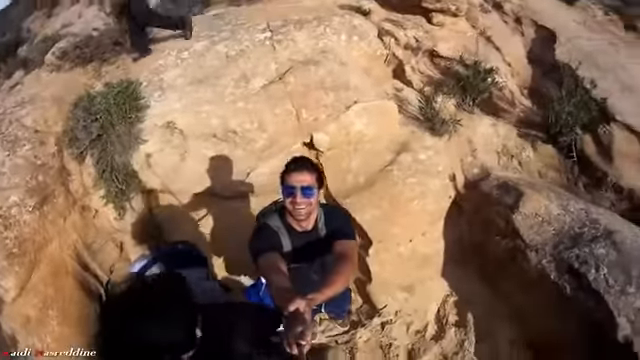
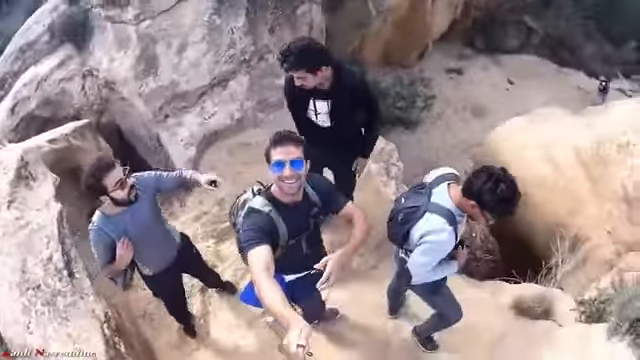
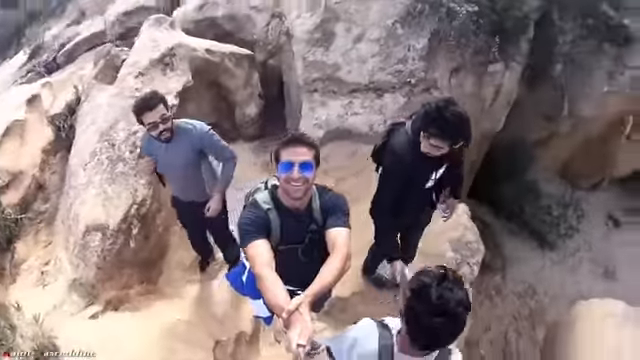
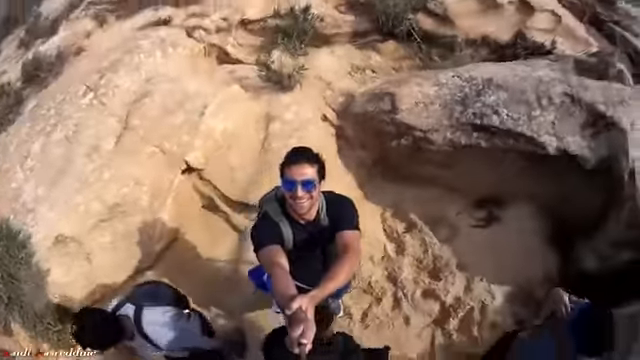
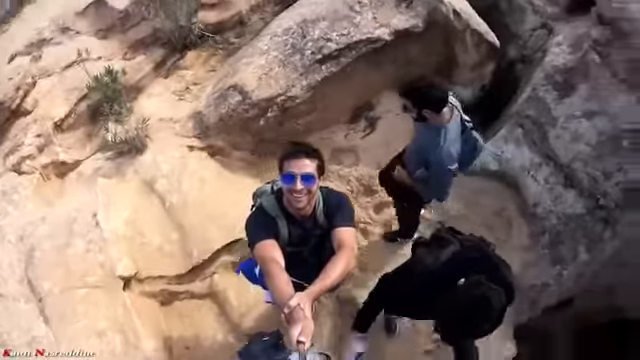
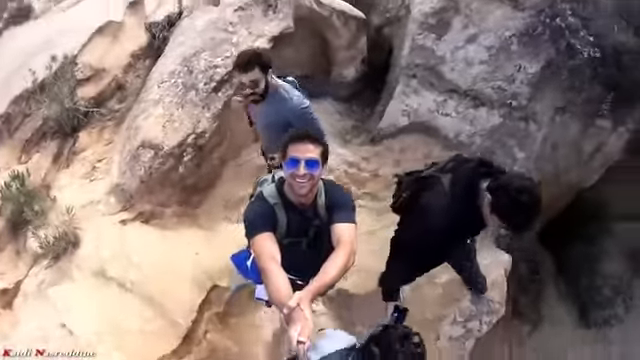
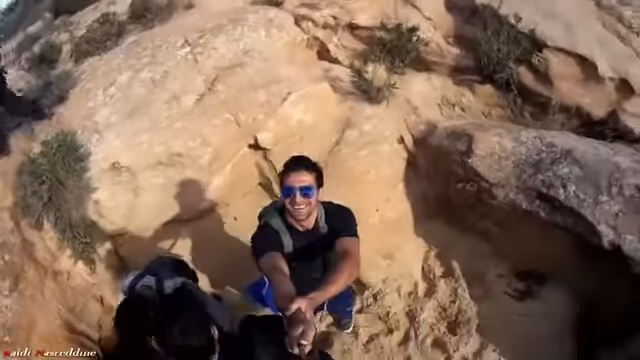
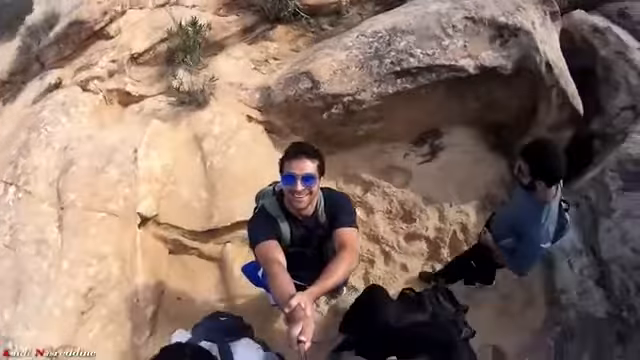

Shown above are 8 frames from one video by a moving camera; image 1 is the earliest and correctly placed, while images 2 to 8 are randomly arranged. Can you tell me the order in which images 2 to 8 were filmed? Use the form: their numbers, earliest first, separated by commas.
7, 4, 8, 5, 6, 3, 2
